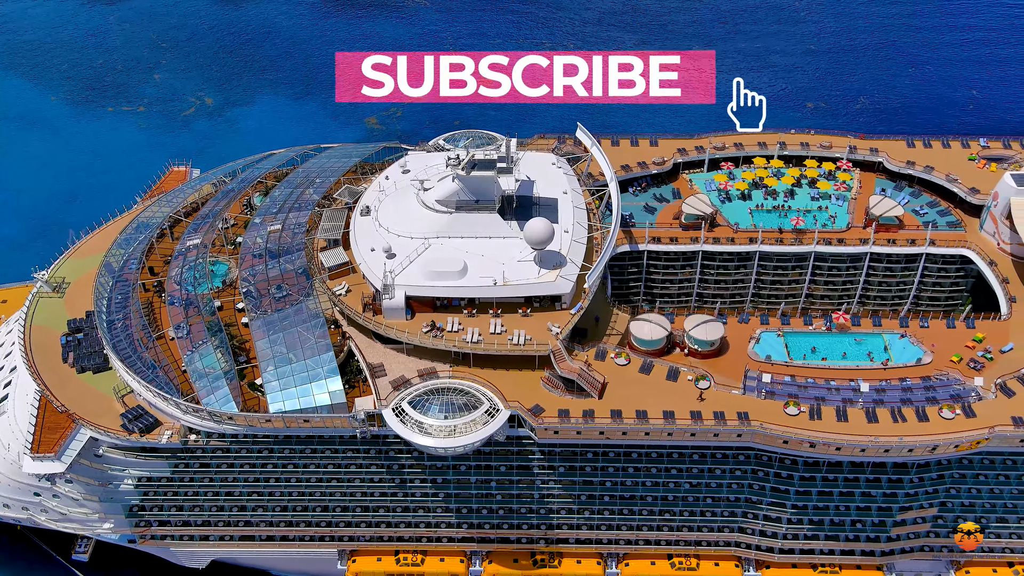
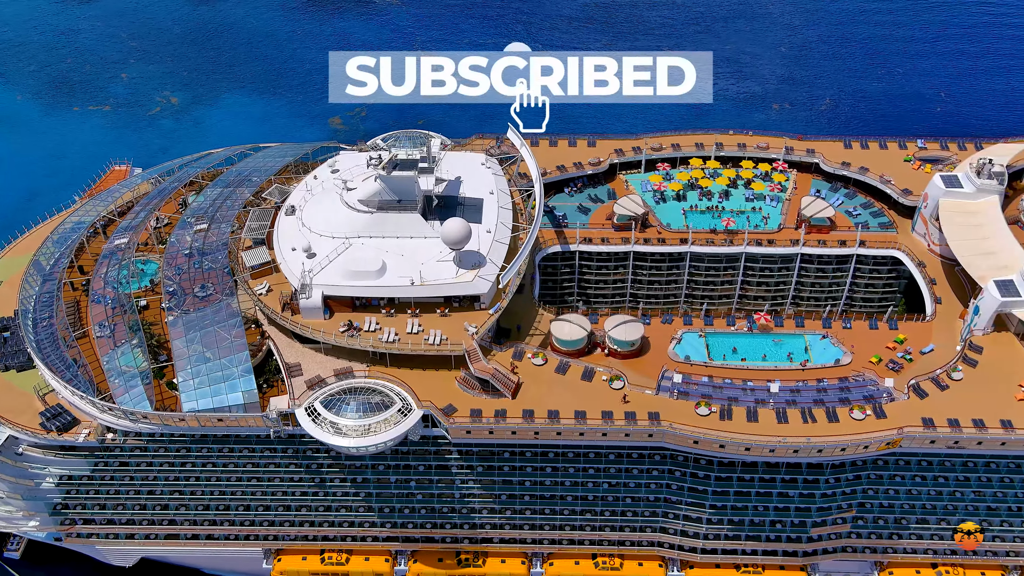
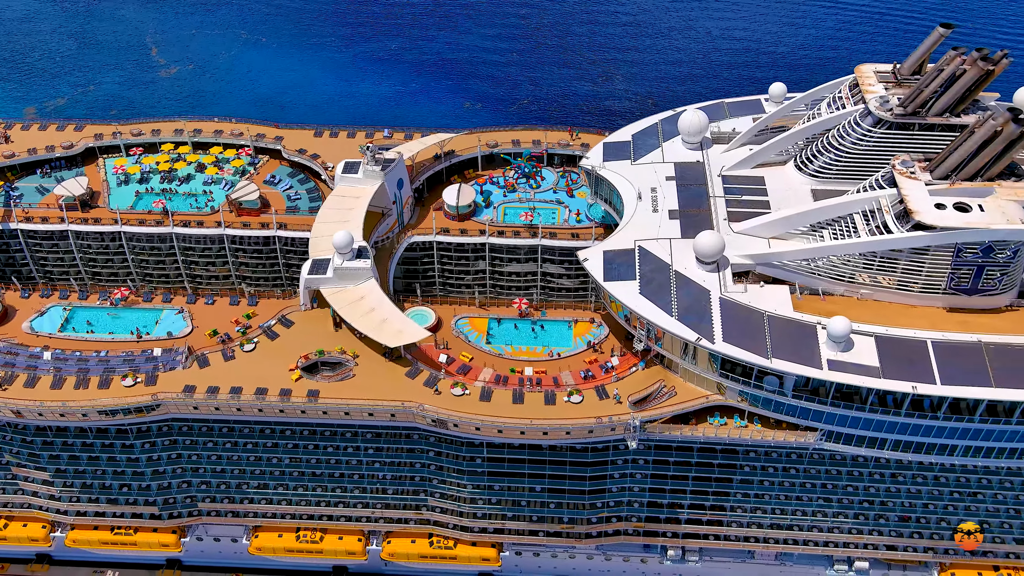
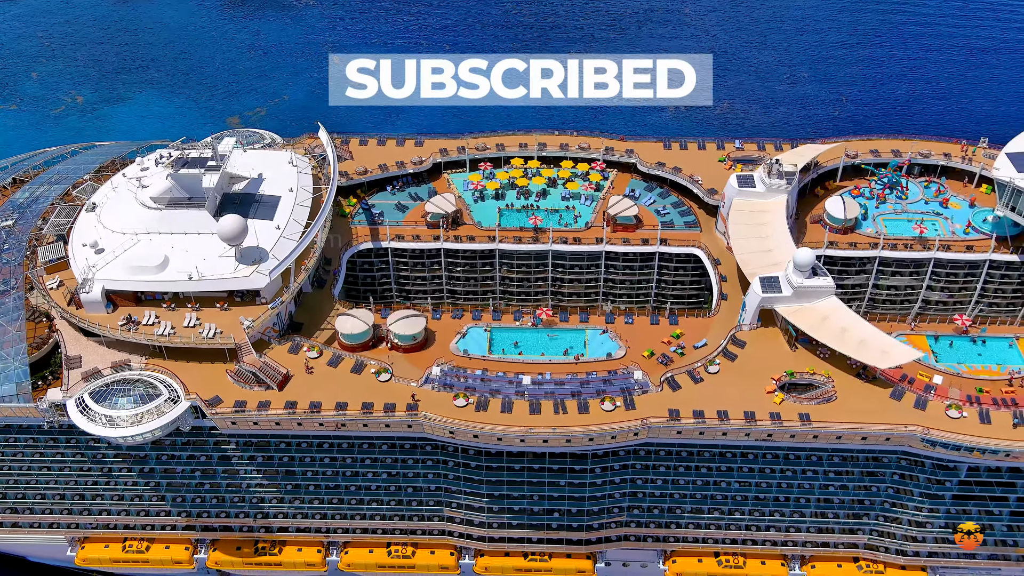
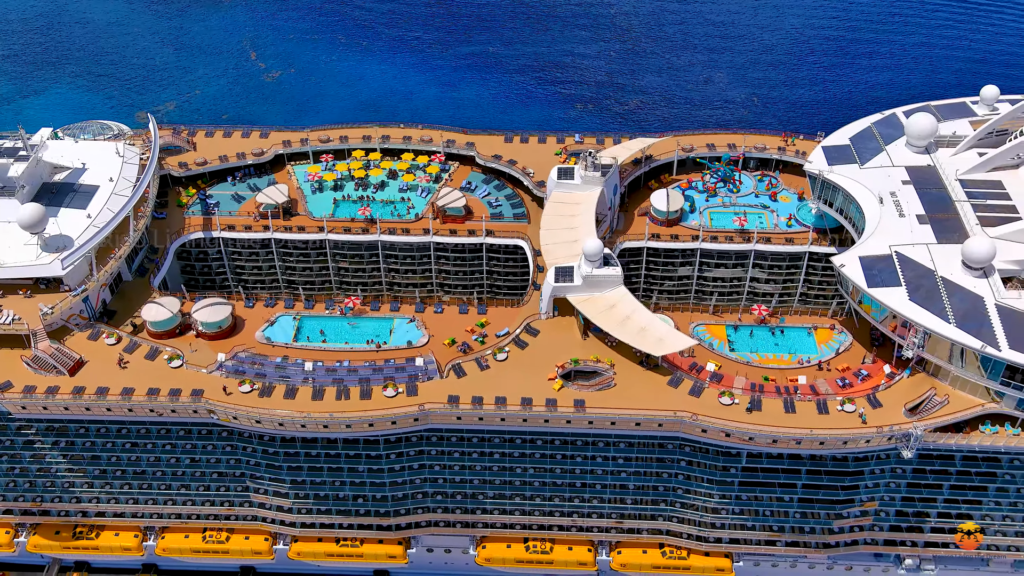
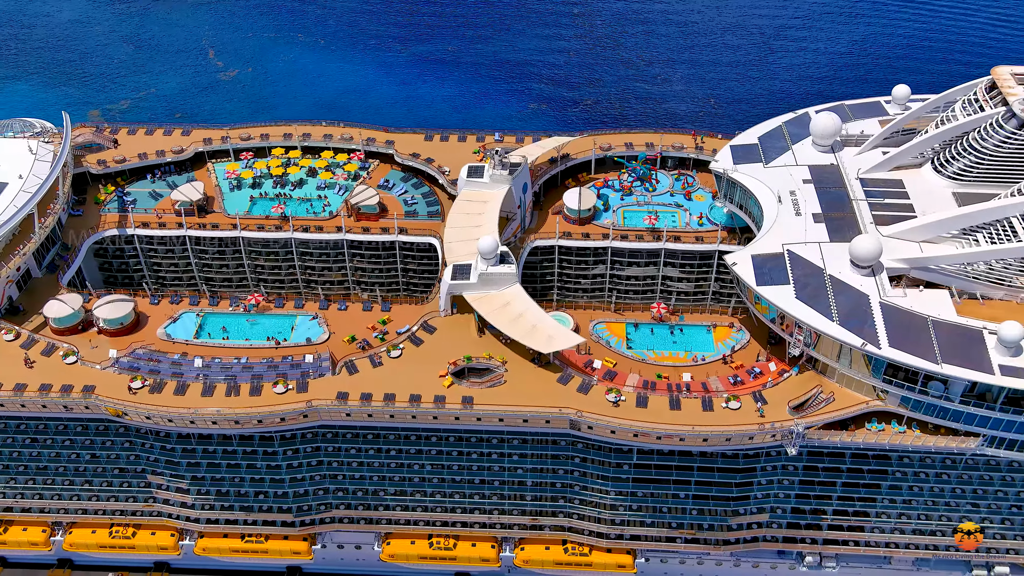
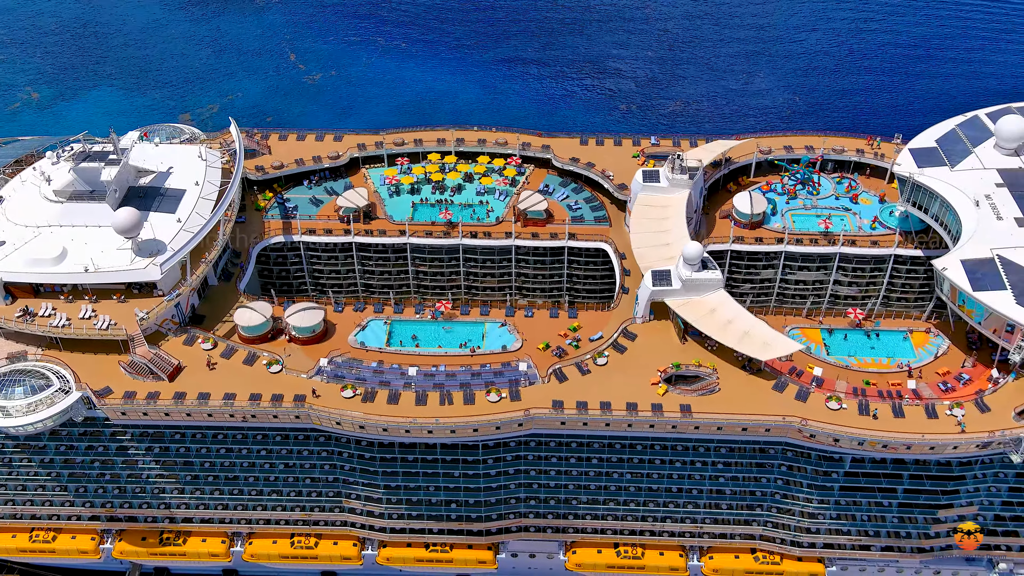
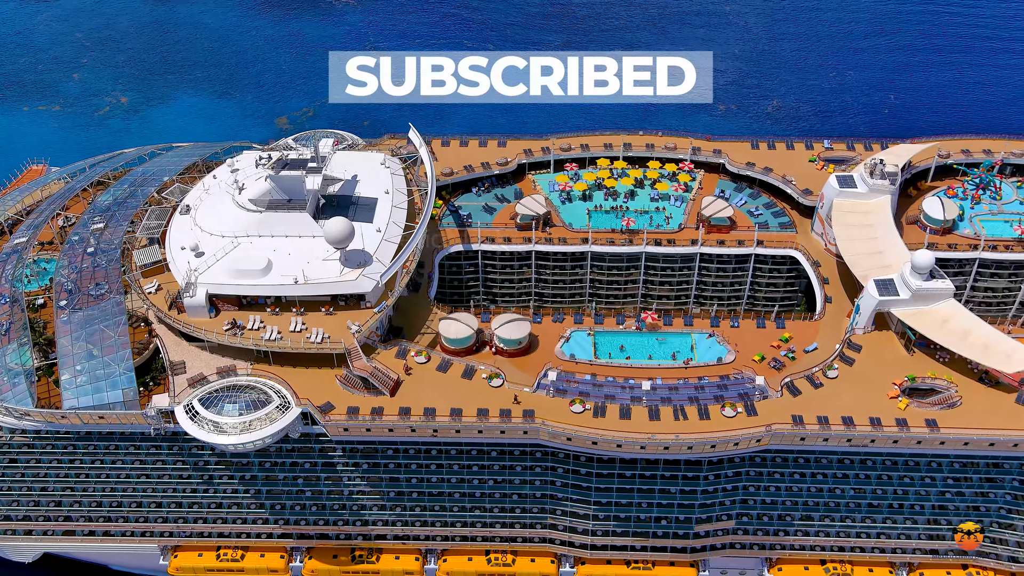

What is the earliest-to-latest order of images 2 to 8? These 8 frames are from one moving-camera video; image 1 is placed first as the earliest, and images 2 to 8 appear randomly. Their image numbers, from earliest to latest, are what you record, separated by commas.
2, 8, 4, 7, 5, 6, 3
